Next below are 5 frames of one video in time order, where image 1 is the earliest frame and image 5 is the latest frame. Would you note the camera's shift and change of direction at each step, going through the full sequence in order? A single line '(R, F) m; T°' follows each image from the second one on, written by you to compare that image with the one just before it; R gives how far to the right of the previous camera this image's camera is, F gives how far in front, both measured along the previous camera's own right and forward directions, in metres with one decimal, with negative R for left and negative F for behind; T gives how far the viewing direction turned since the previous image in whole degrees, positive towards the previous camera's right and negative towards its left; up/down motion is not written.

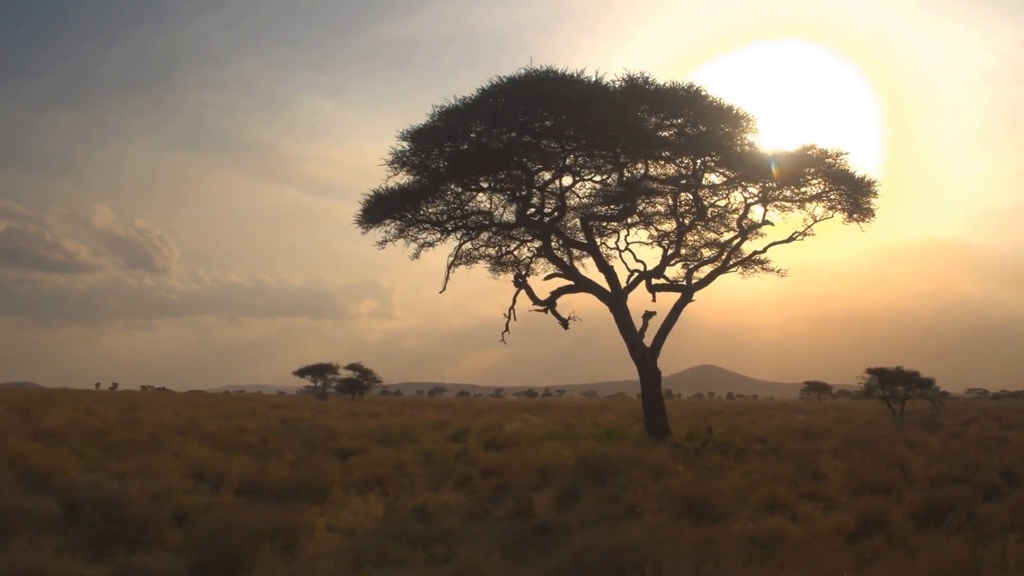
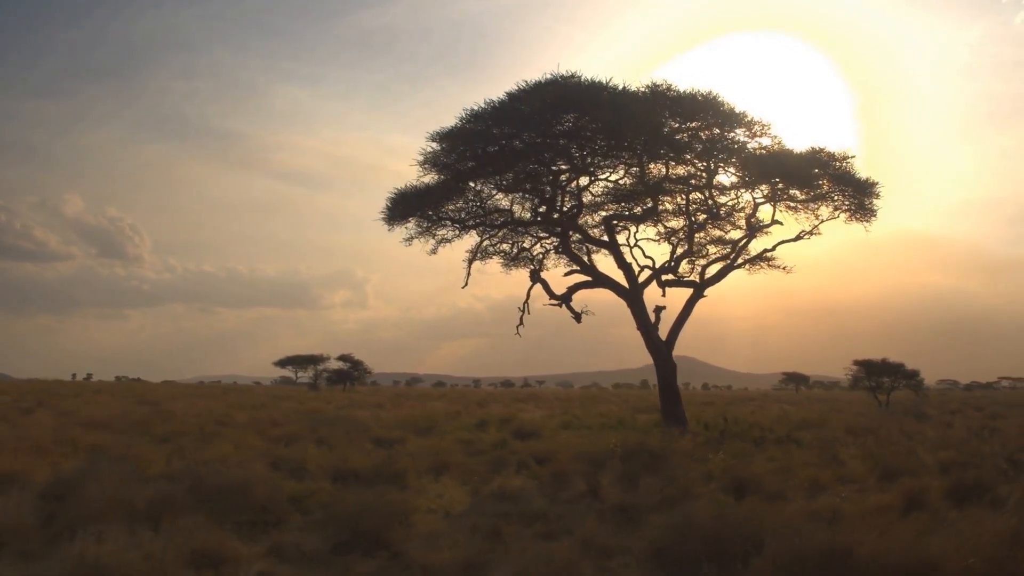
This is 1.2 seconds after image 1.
(-1.4, -0.8) m; +2°
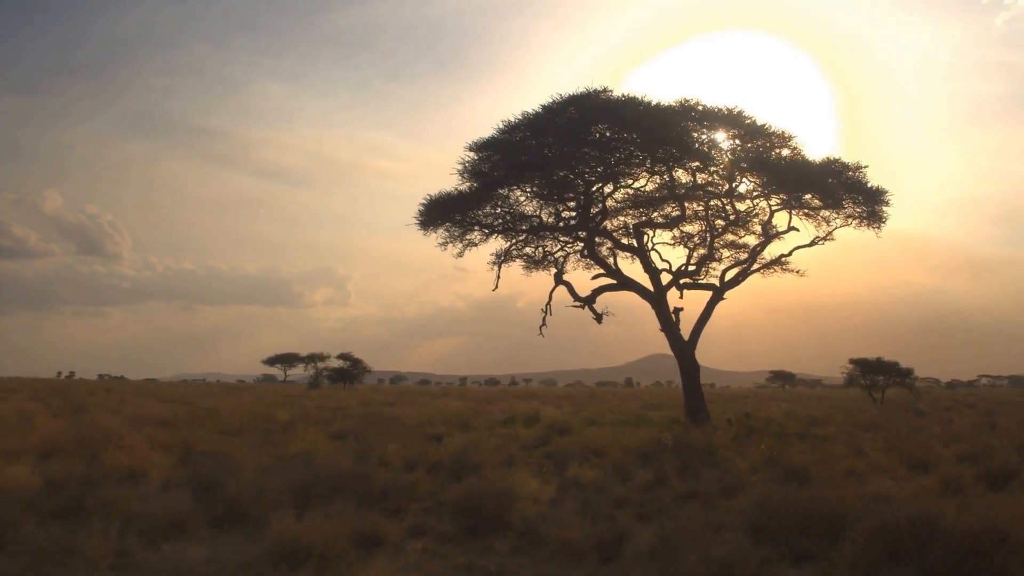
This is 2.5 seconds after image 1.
(-1.5, -1.1) m; +1°
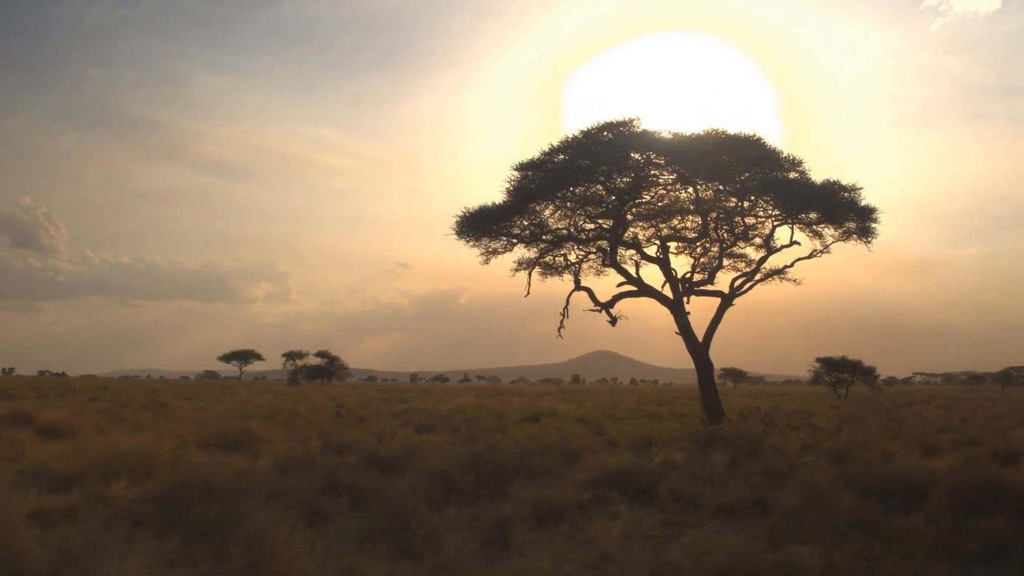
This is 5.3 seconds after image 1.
(-3.0, -2.1) m; +4°
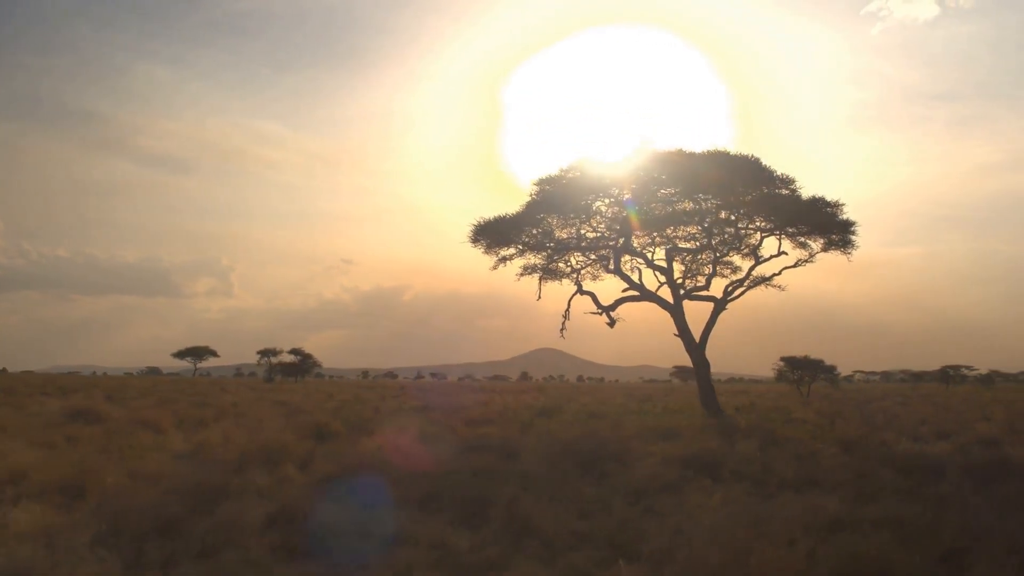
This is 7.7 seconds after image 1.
(-2.5, -1.9) m; +4°
